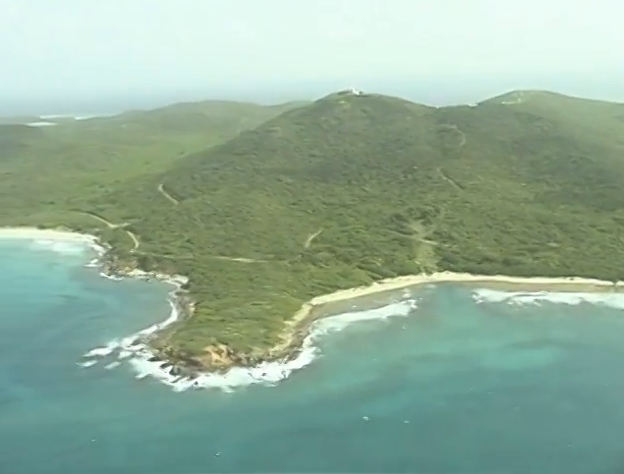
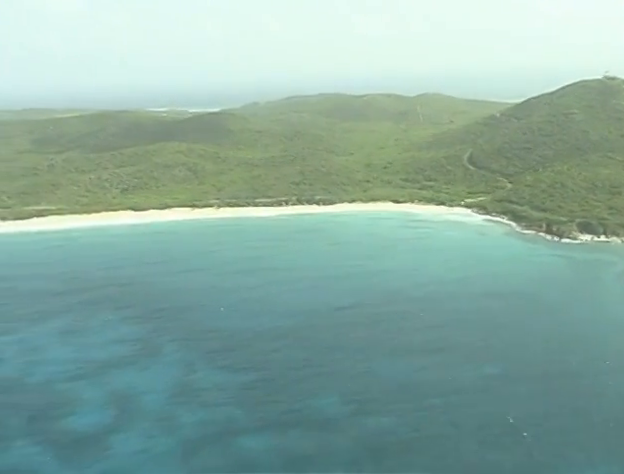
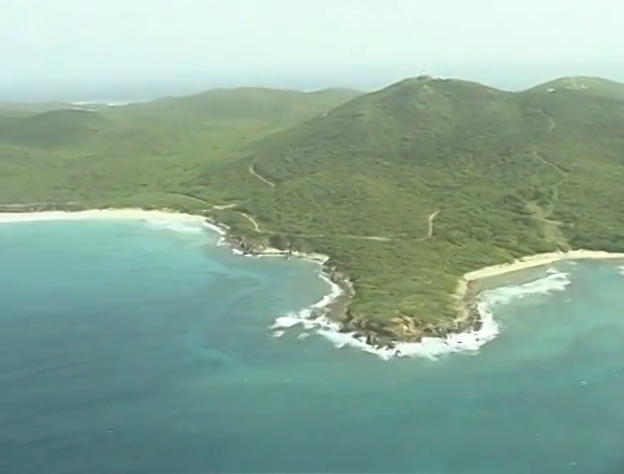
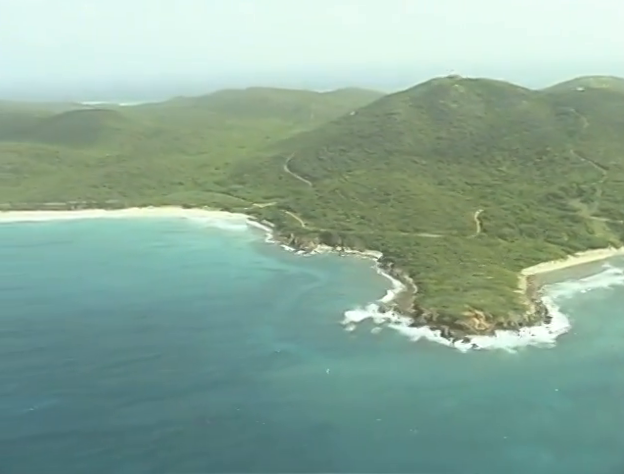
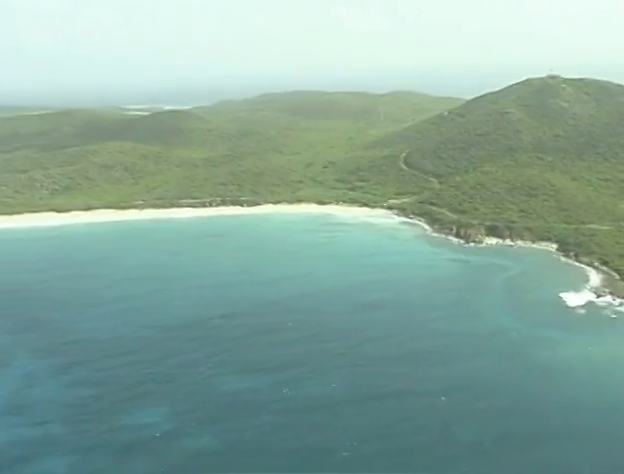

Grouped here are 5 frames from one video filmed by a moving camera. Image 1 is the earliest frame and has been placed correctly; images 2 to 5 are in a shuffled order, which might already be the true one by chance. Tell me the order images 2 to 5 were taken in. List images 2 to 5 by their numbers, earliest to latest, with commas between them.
3, 4, 5, 2
